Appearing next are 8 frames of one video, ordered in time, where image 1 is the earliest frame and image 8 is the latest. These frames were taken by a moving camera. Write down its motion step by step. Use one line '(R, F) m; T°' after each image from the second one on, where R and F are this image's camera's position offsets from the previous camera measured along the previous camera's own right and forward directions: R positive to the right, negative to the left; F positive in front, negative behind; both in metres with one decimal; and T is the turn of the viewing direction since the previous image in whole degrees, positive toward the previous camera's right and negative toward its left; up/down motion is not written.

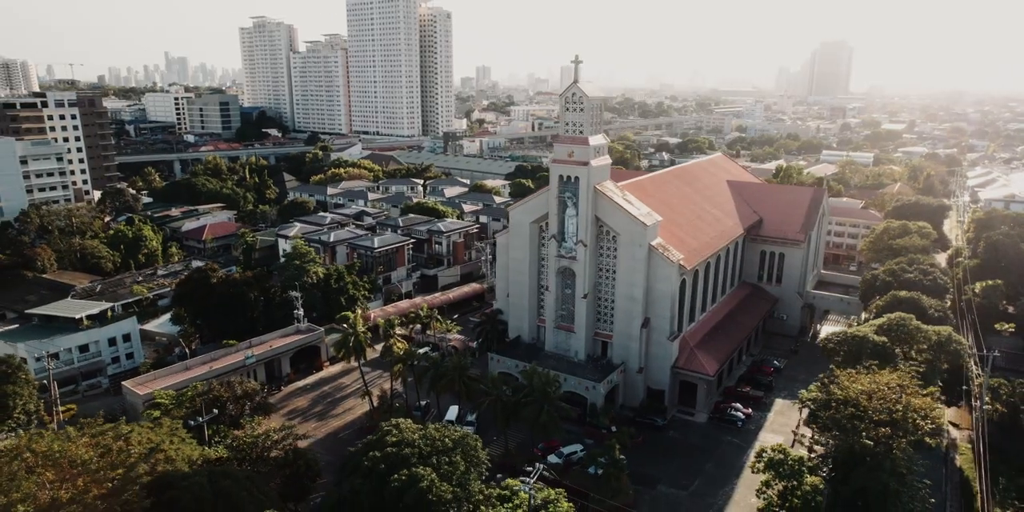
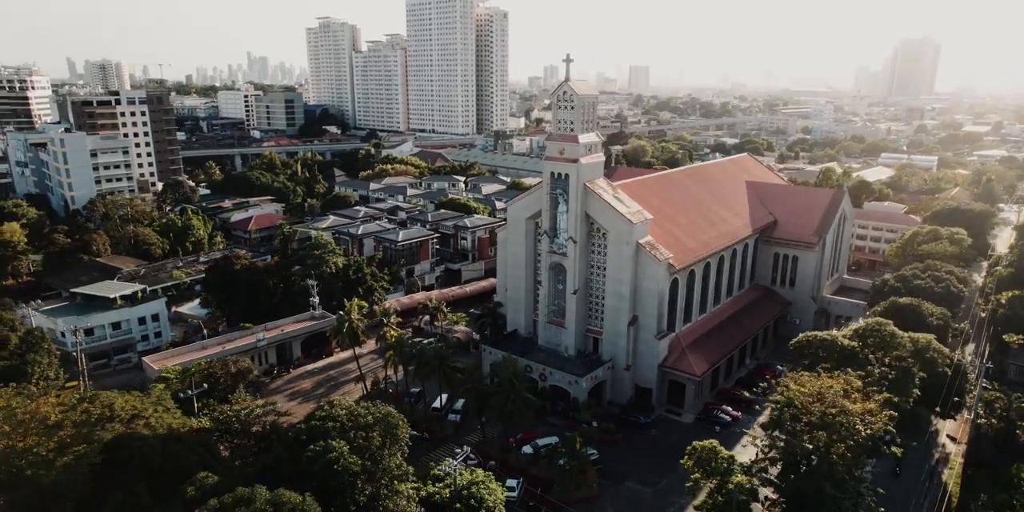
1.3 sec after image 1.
(+3.7, -0.5) m; -6°
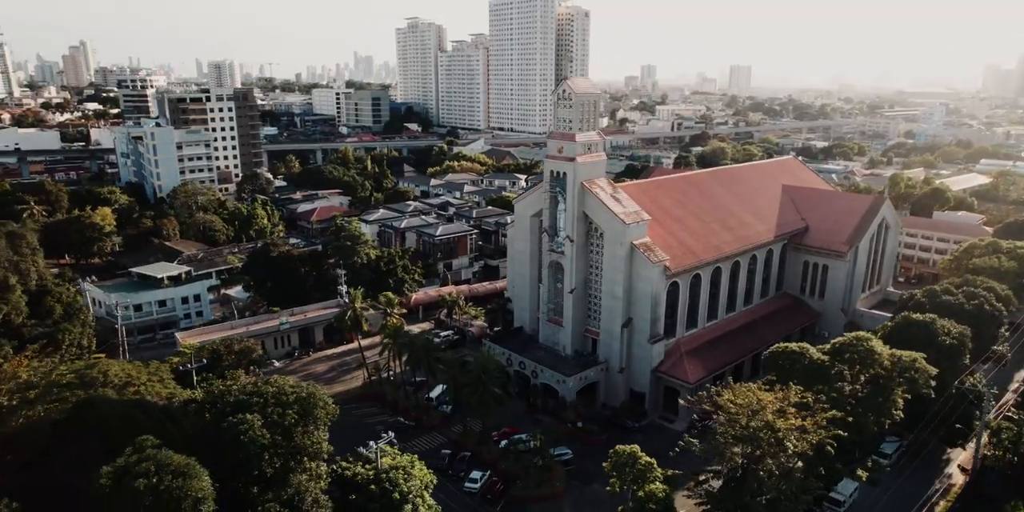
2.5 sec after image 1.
(+4.6, +0.1) m; -8°
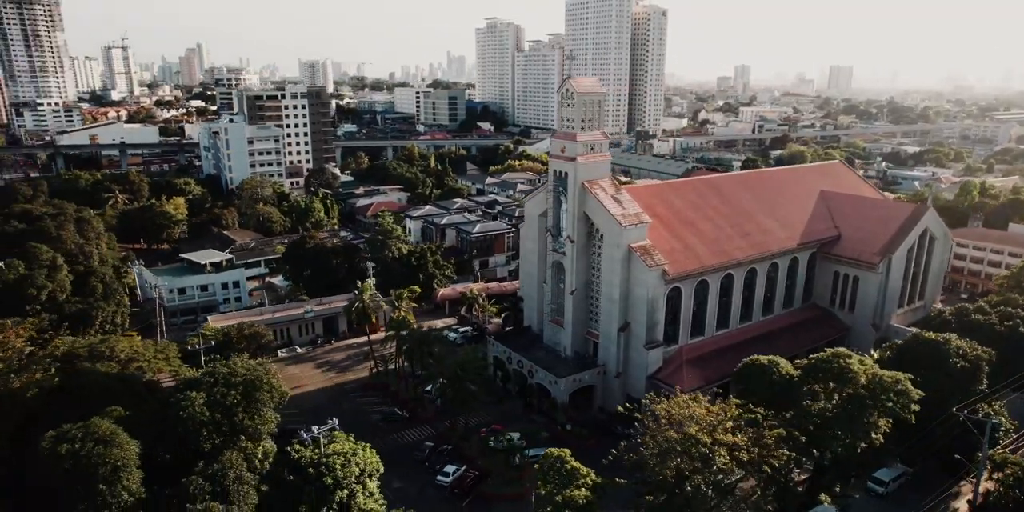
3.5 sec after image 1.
(+4.1, +0.2) m; -7°
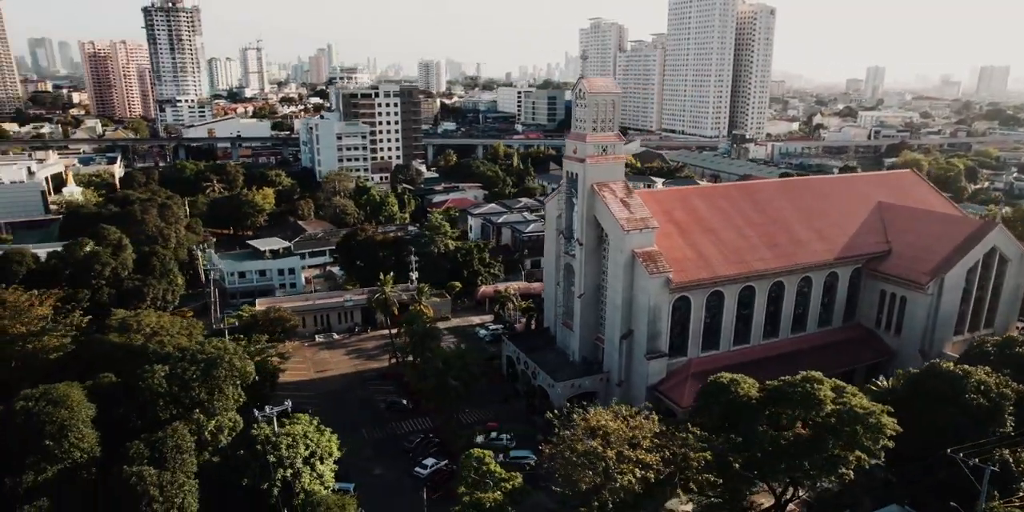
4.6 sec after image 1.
(+4.8, +0.4) m; -10°
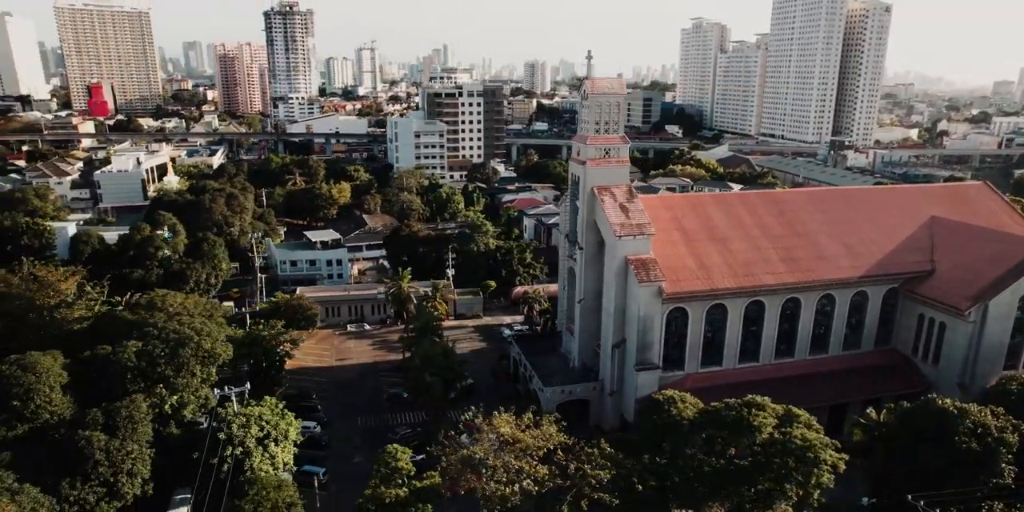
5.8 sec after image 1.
(+5.0, +0.5) m; -9°
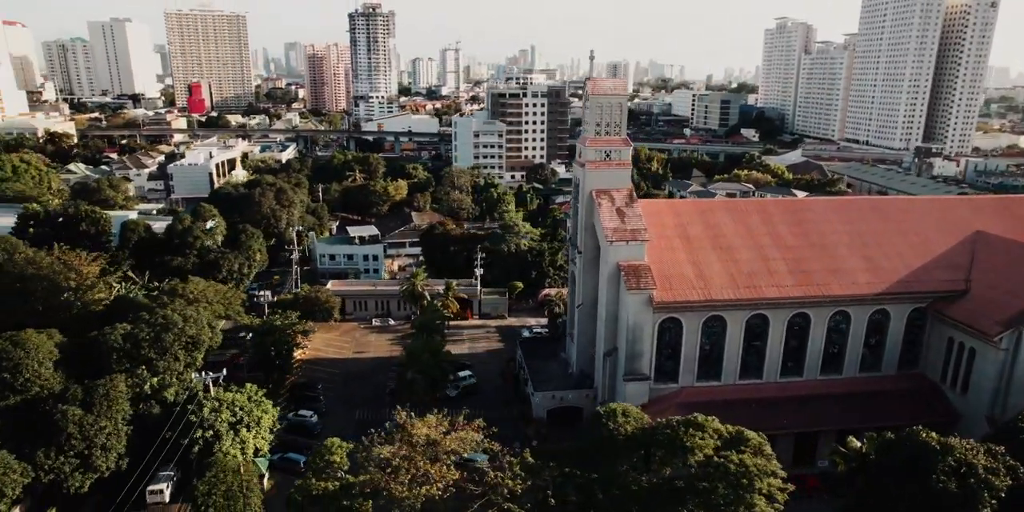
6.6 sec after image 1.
(+3.9, +0.5) m; -7°
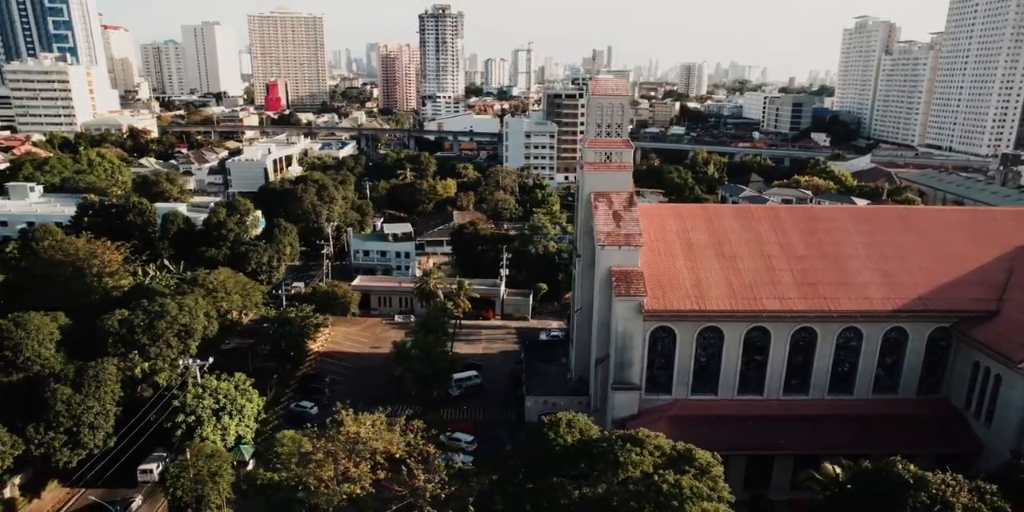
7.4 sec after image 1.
(+3.3, +0.5) m; -6°
